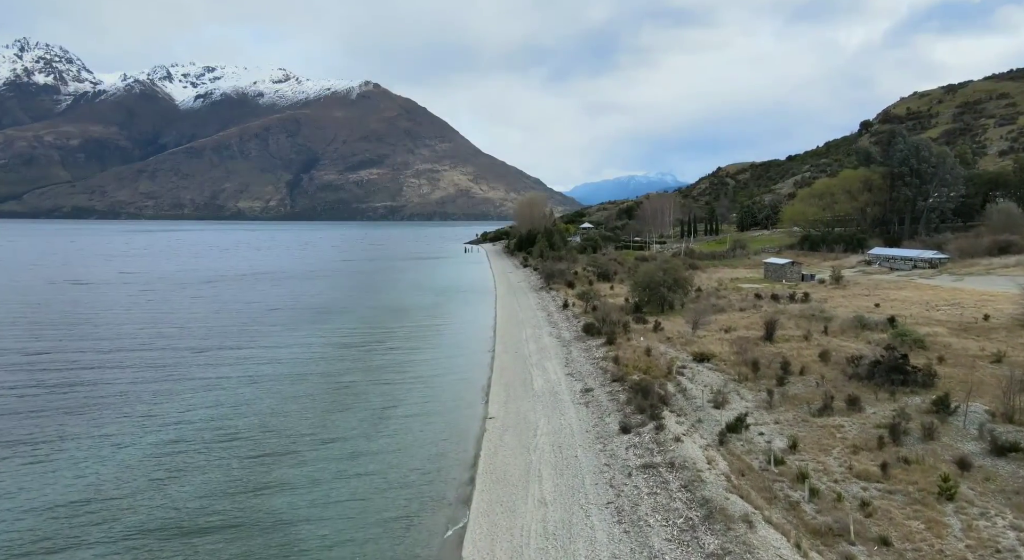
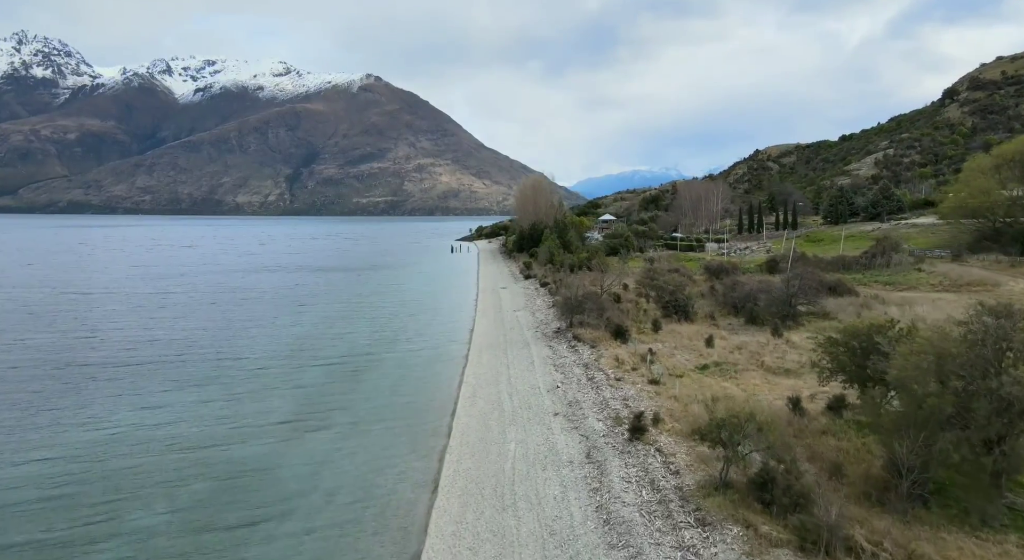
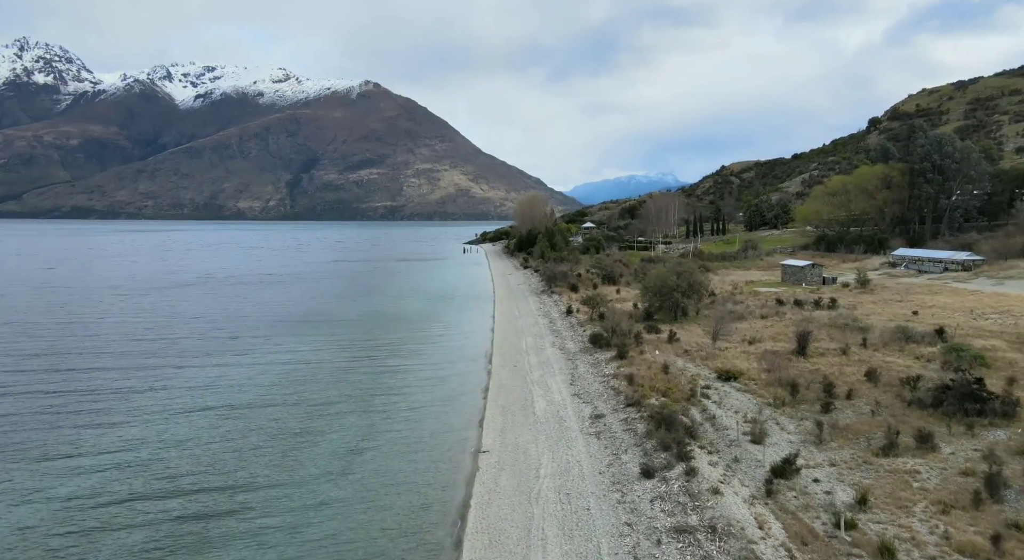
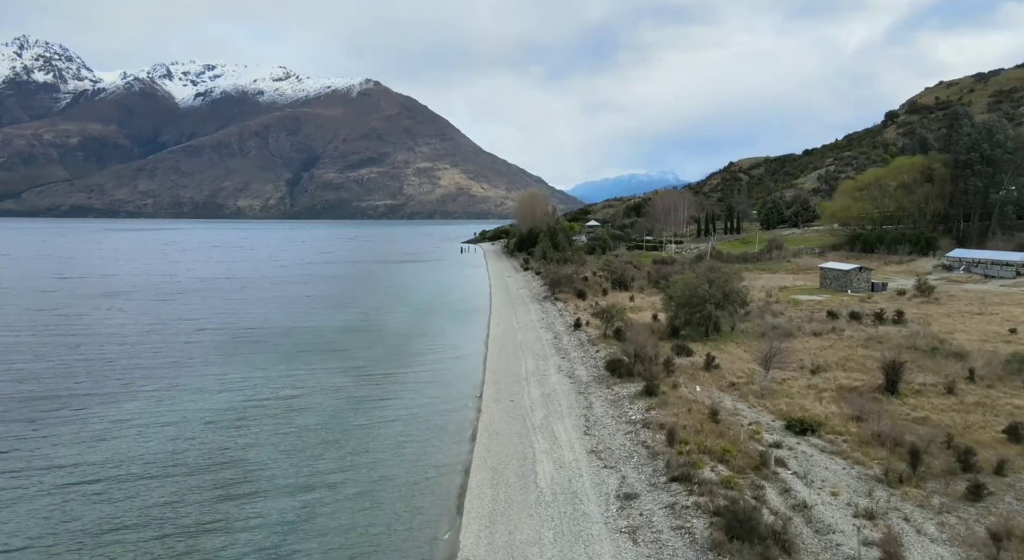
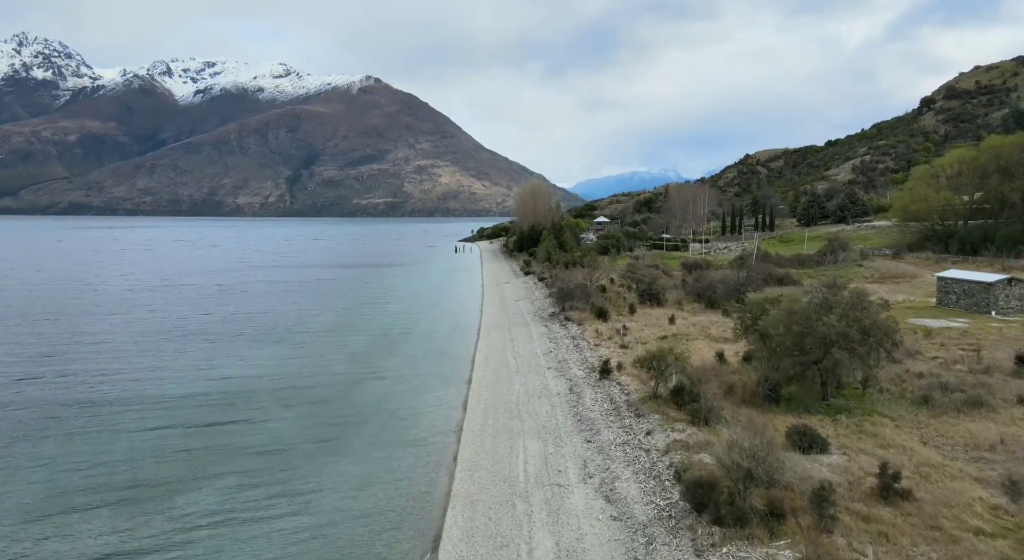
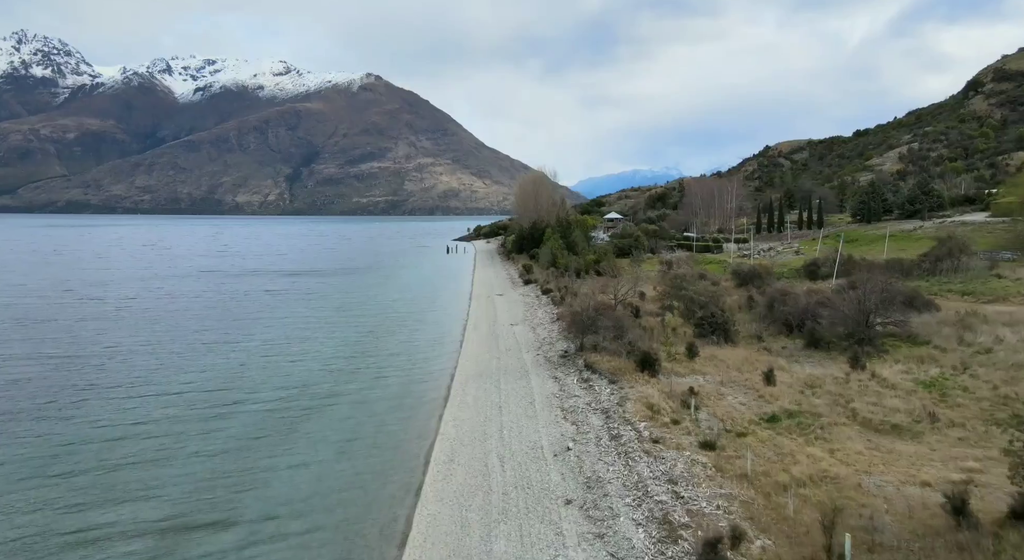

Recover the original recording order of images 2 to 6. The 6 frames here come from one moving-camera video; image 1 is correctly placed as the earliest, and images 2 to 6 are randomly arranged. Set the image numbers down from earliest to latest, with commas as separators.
3, 4, 5, 2, 6
